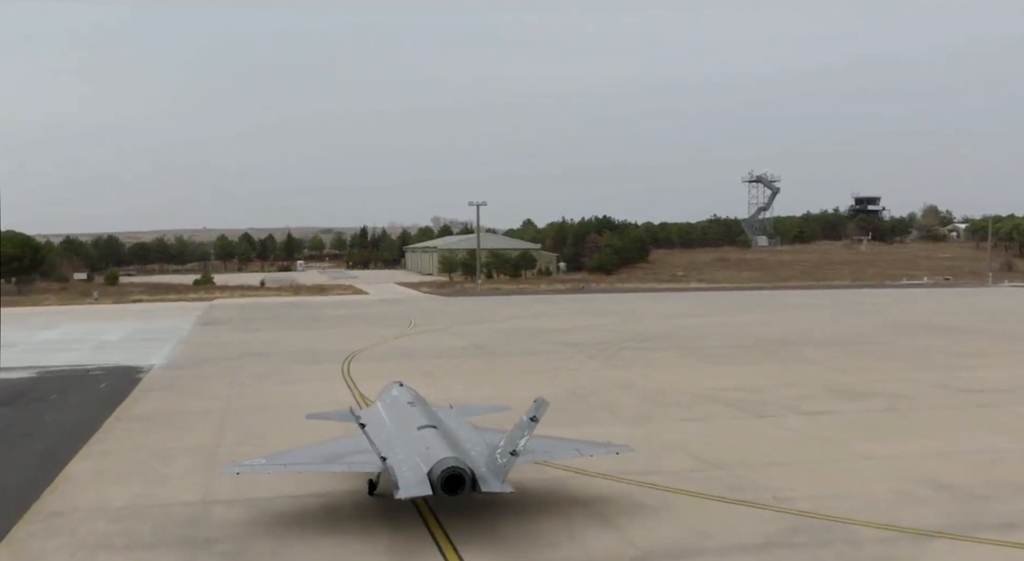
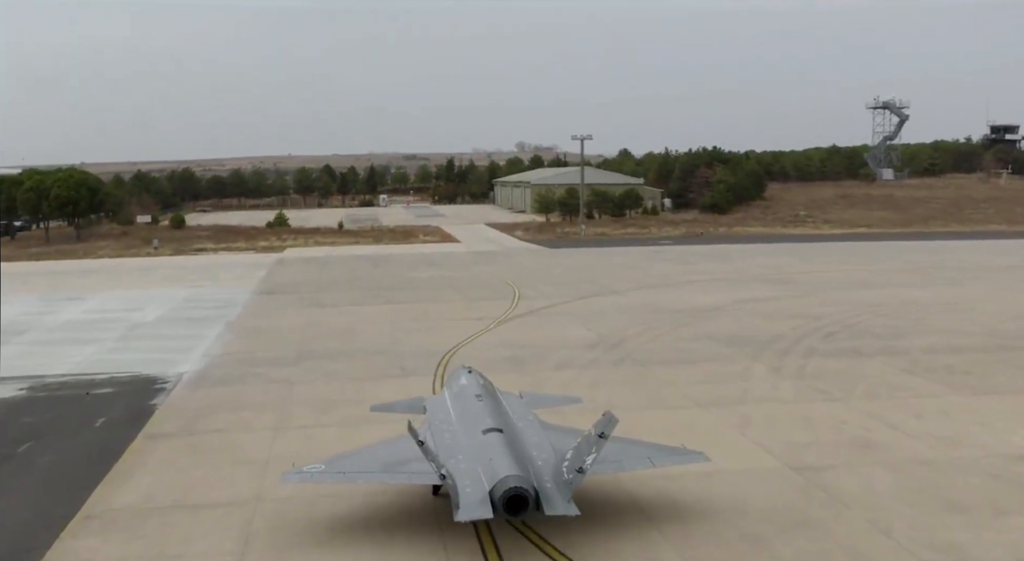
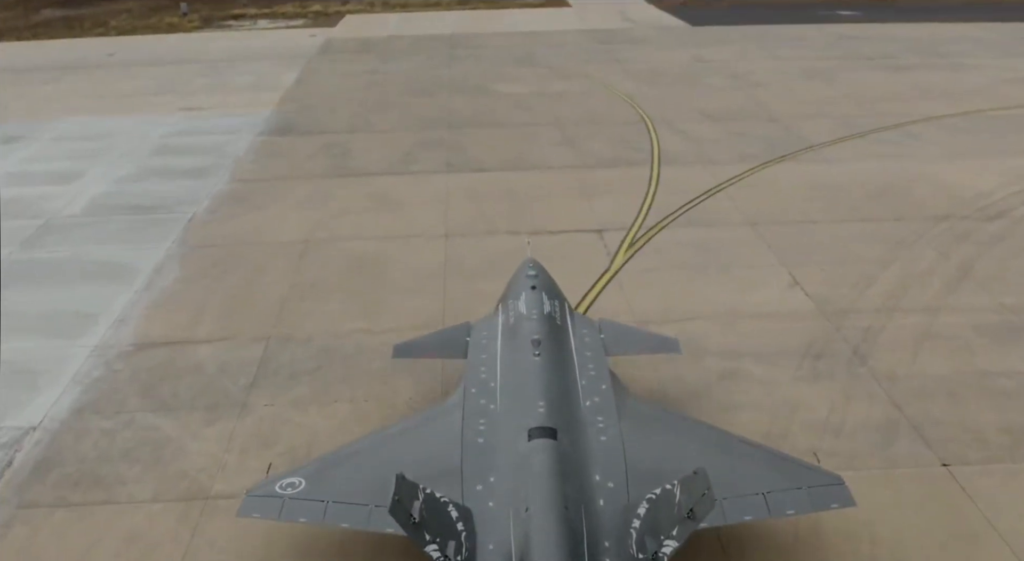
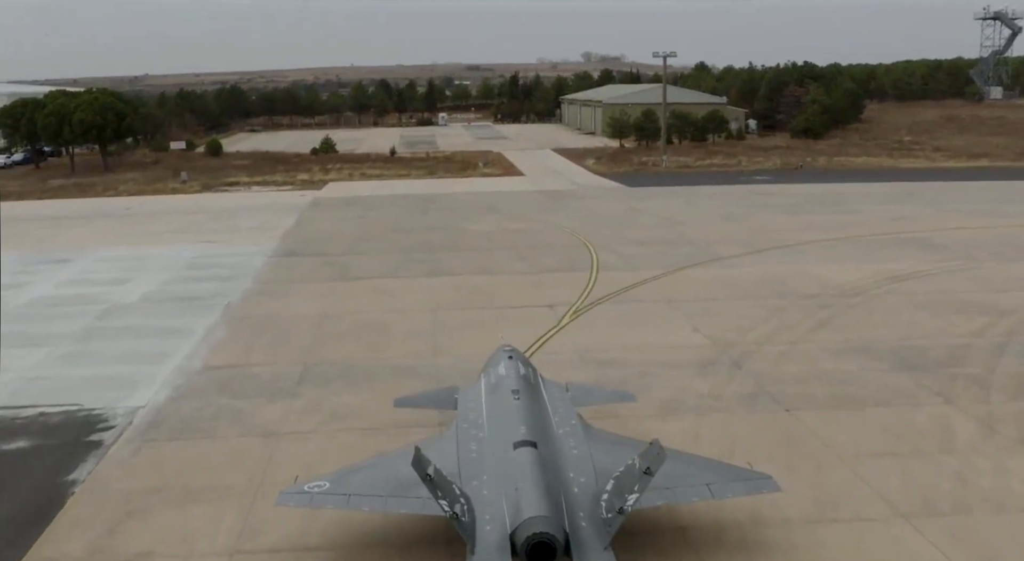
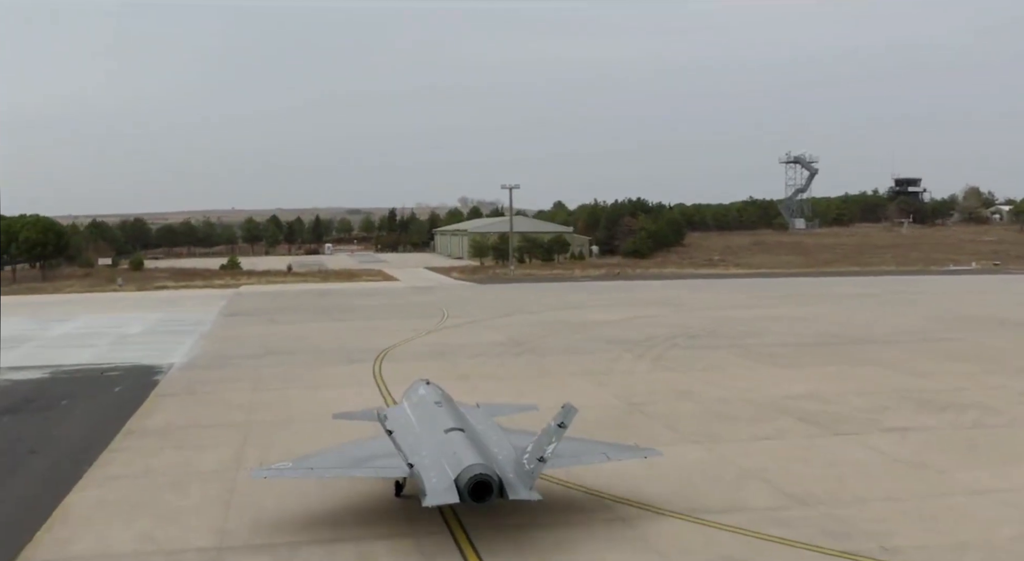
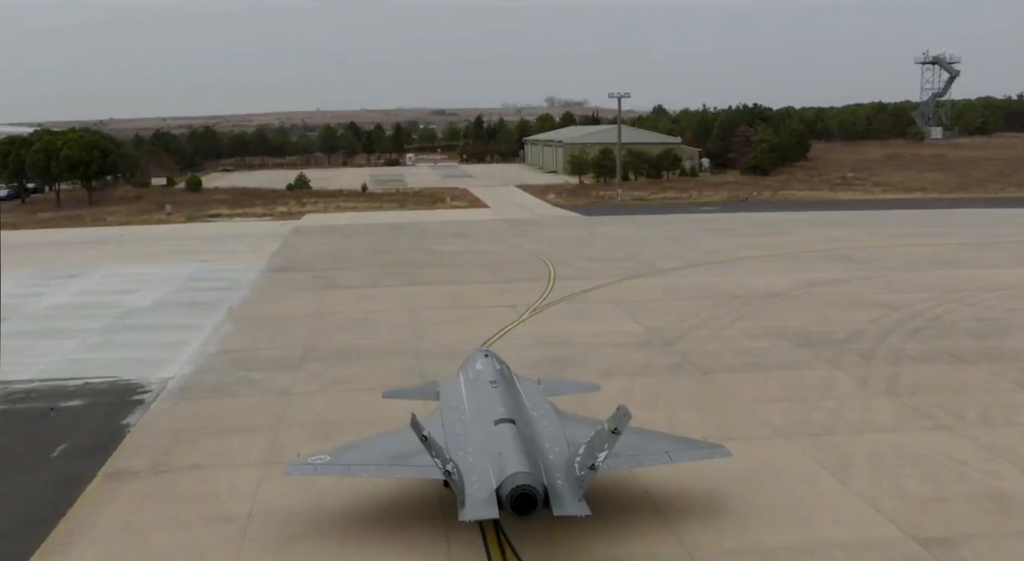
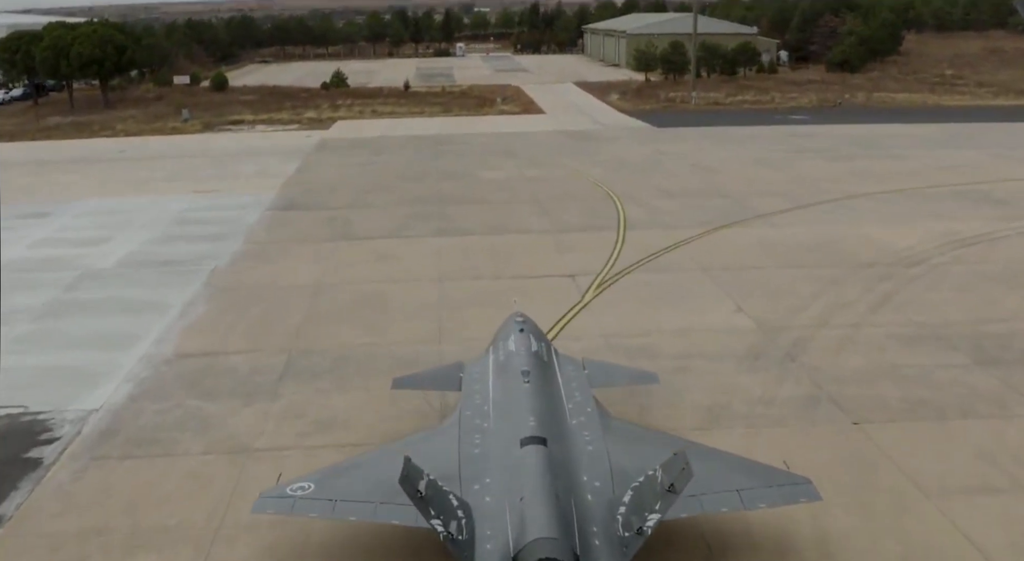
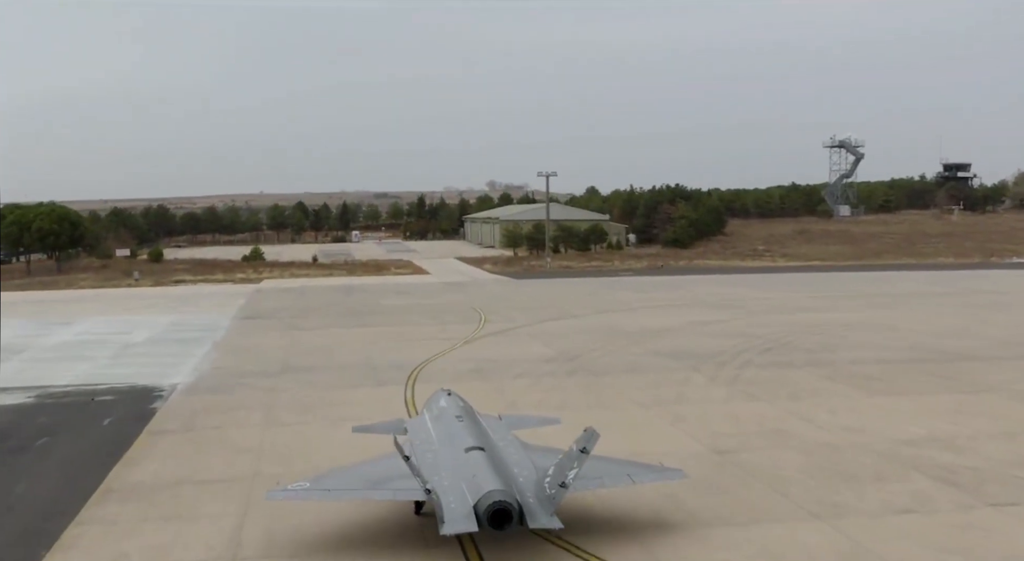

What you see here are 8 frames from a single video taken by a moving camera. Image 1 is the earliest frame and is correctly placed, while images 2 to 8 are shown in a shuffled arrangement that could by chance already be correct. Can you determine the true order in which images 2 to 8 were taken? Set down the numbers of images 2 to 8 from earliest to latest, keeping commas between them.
5, 8, 2, 6, 4, 7, 3
